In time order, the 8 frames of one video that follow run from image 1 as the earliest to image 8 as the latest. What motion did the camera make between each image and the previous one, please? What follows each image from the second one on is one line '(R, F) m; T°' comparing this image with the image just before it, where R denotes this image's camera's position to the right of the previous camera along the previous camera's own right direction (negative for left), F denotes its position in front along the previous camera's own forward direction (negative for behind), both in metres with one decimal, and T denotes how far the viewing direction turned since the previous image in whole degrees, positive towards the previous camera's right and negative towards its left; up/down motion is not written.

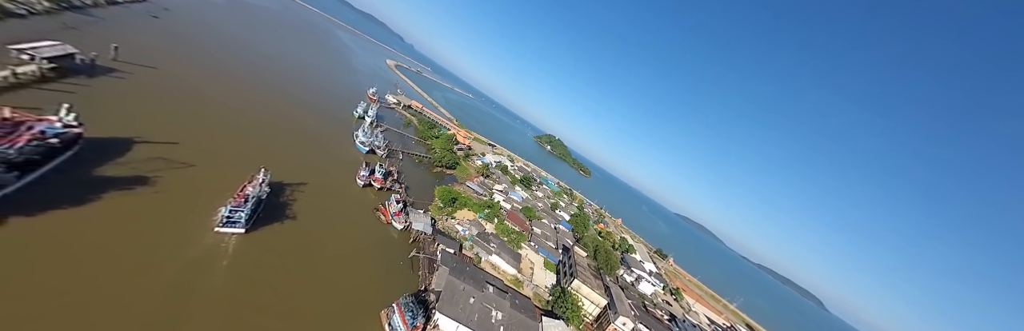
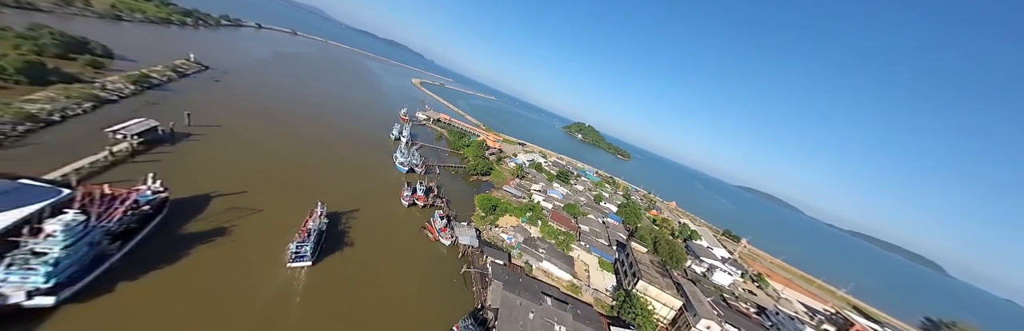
(-0.4, +1.1) m; -8°
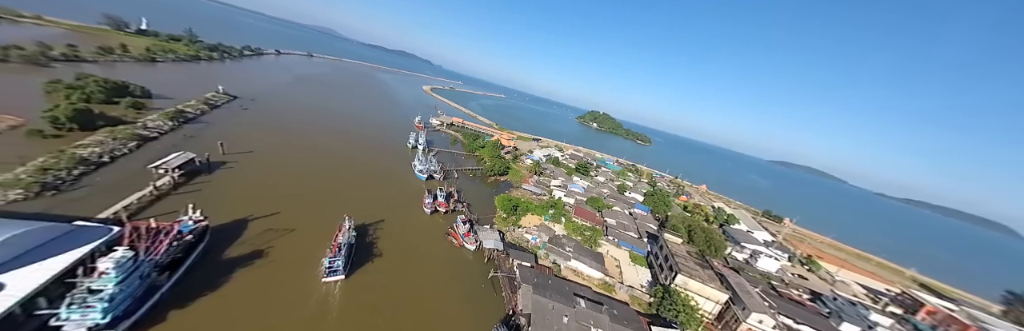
(-0.1, +0.5) m; -4°
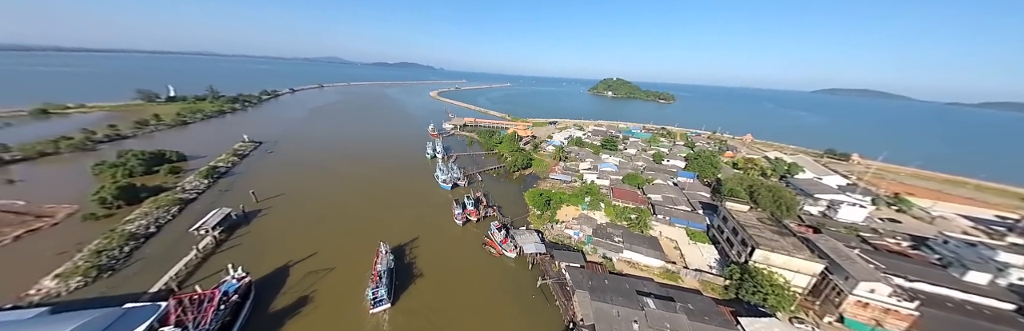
(-0.3, +1.6) m; -5°
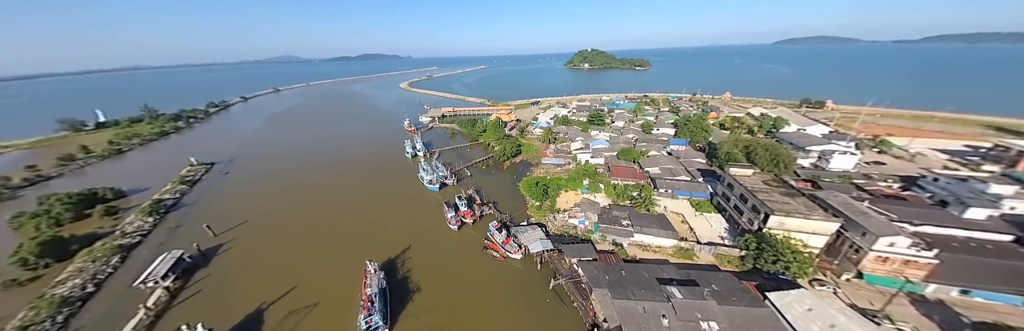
(-0.4, +1.7) m; +3°
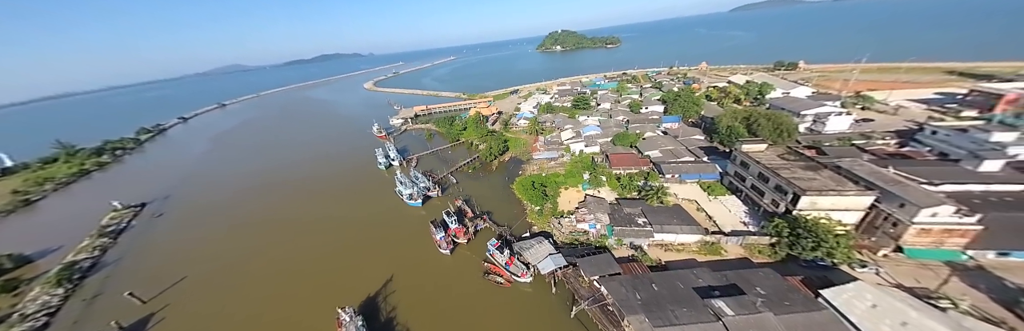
(-0.6, +2.5) m; +4°
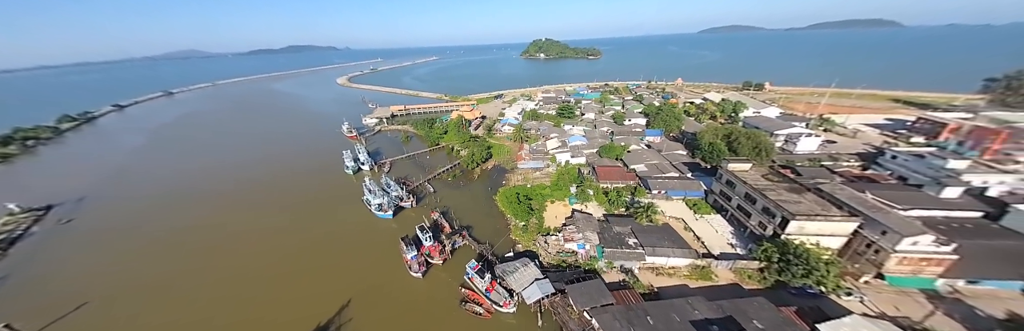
(-0.3, +1.3) m; +5°
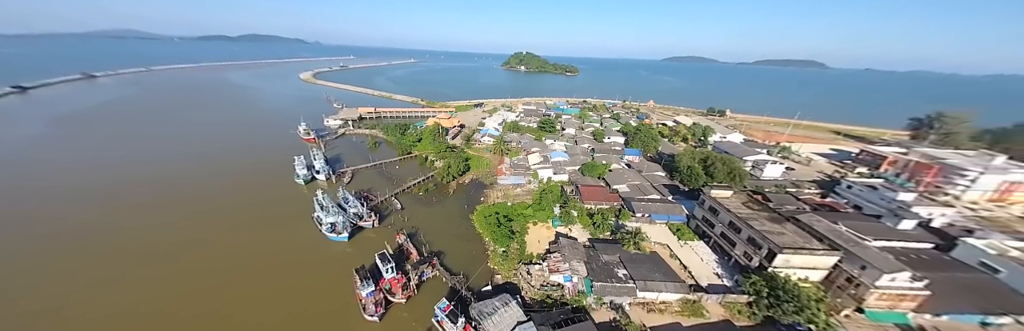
(-0.4, +1.5) m; +6°
